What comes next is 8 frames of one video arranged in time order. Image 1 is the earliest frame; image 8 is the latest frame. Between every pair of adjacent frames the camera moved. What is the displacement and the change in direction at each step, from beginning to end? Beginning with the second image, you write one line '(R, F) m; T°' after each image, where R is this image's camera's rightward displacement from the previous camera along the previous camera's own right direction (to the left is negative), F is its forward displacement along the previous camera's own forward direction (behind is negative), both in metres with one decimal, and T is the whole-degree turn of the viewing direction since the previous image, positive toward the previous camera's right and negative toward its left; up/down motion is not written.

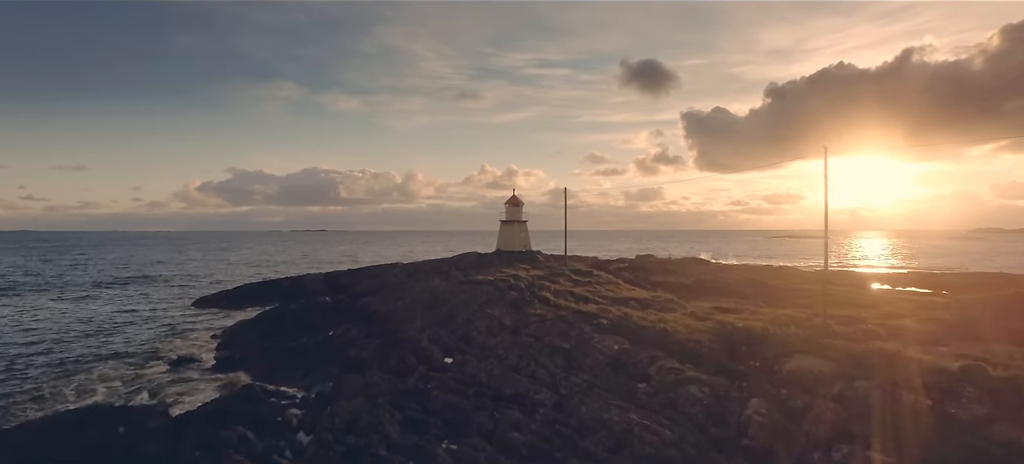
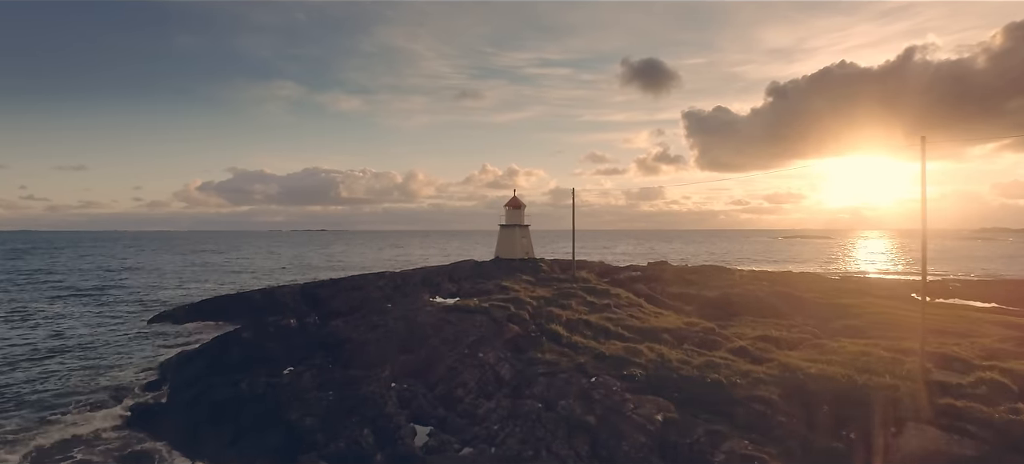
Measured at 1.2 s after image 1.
(0.0, +6.1) m; 0°
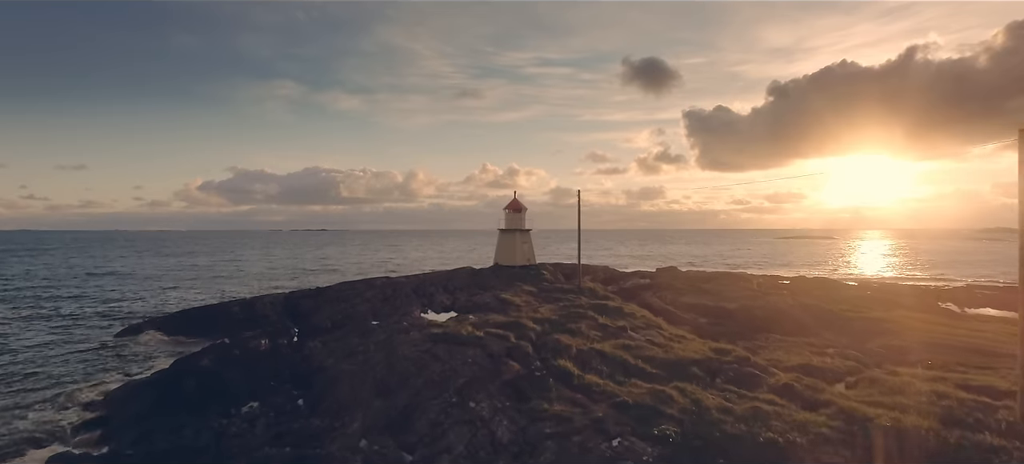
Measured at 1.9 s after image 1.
(0.0, +3.7) m; 0°
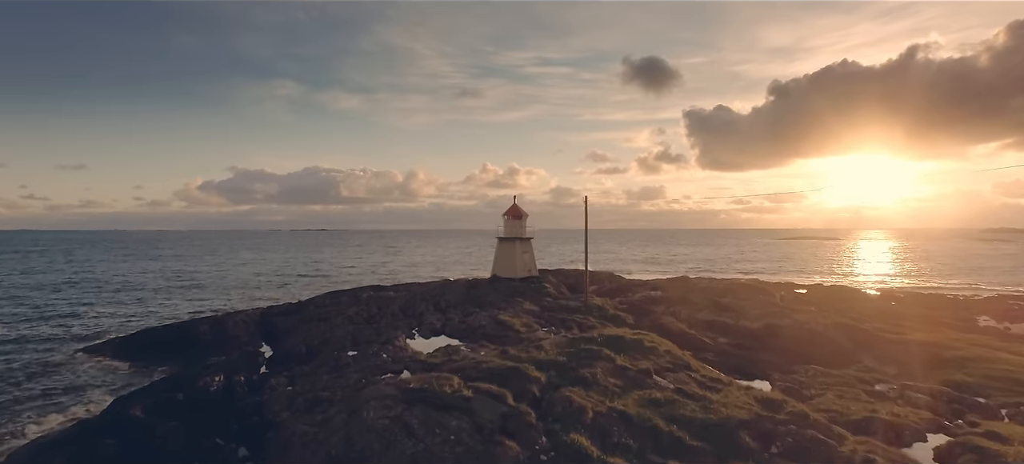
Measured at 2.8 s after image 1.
(+0.1, +4.3) m; 0°
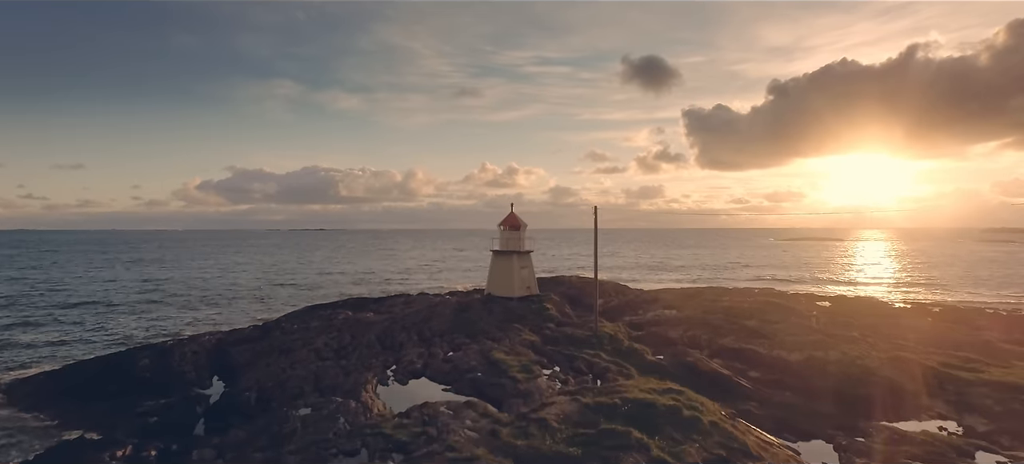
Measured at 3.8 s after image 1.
(+0.1, +5.7) m; 0°
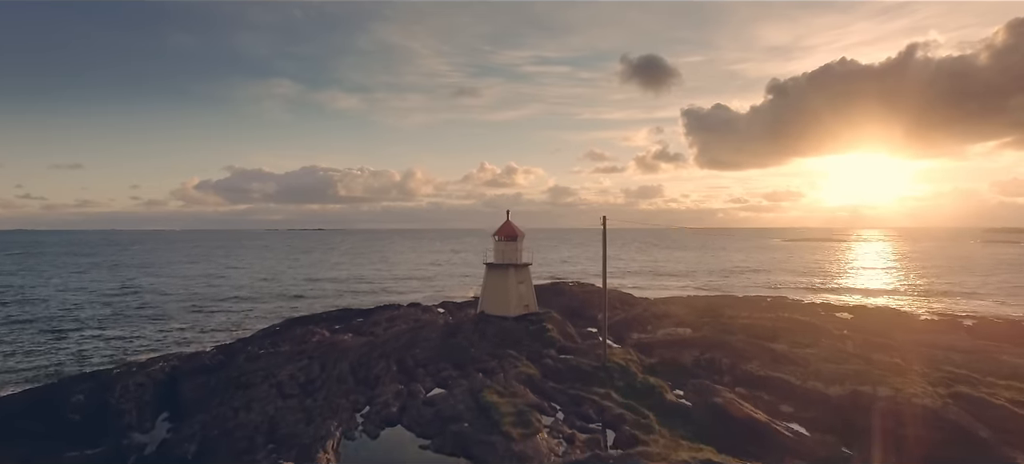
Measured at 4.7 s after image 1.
(+0.2, +4.5) m; 0°
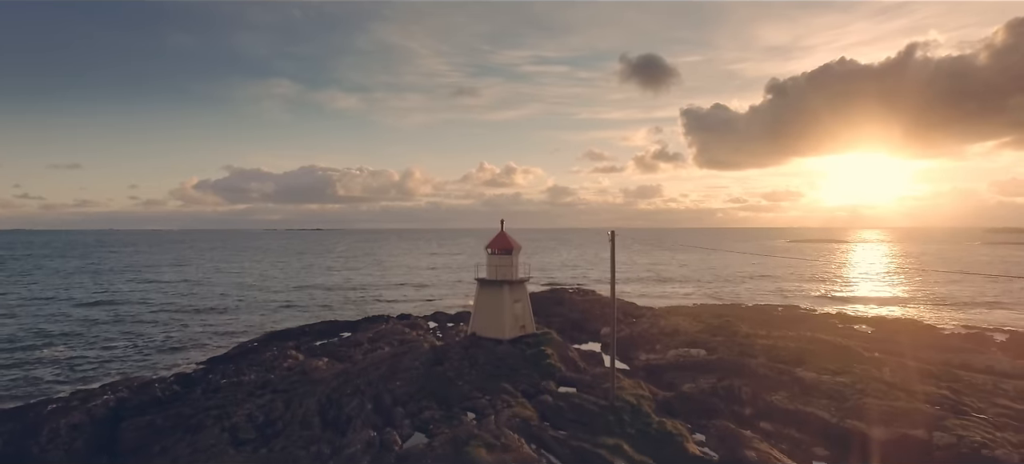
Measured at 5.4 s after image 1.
(+0.2, +3.9) m; 0°
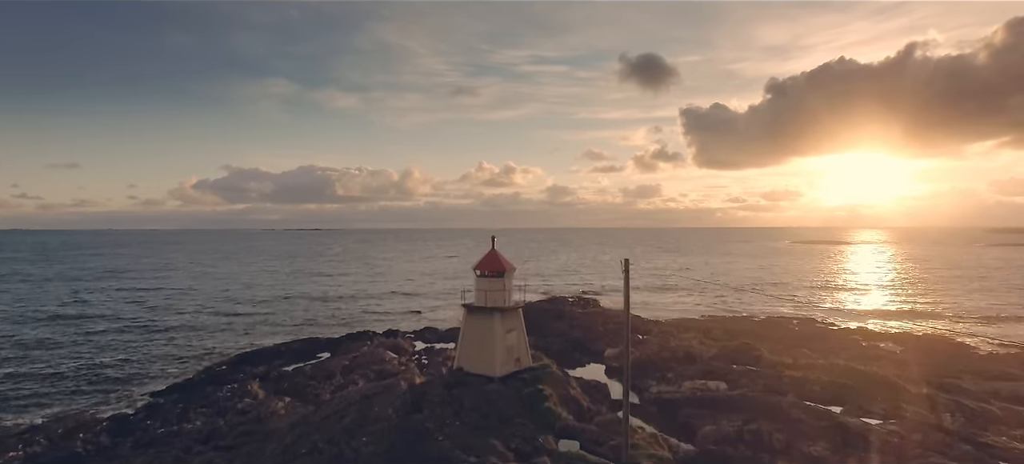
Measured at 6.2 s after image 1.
(+0.3, +4.6) m; 0°
